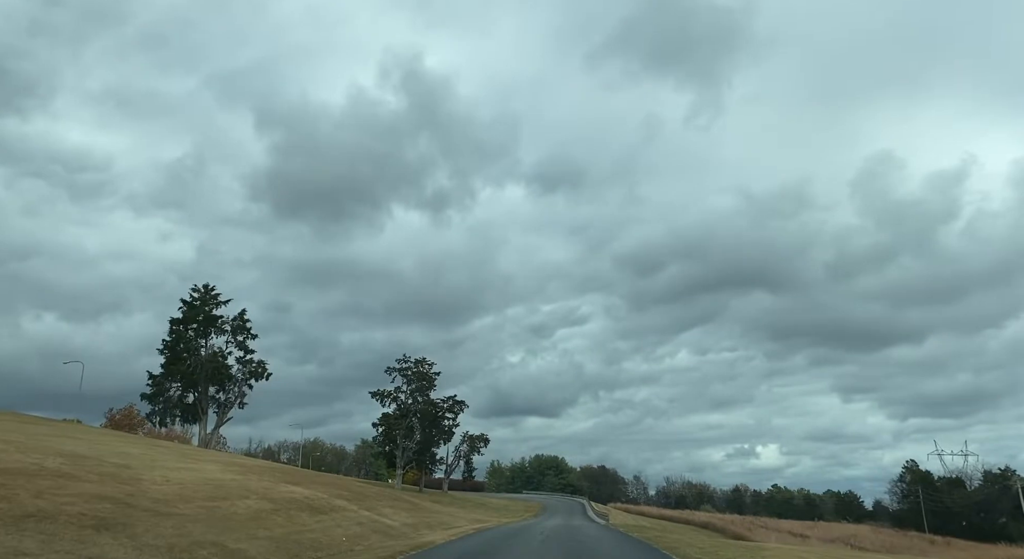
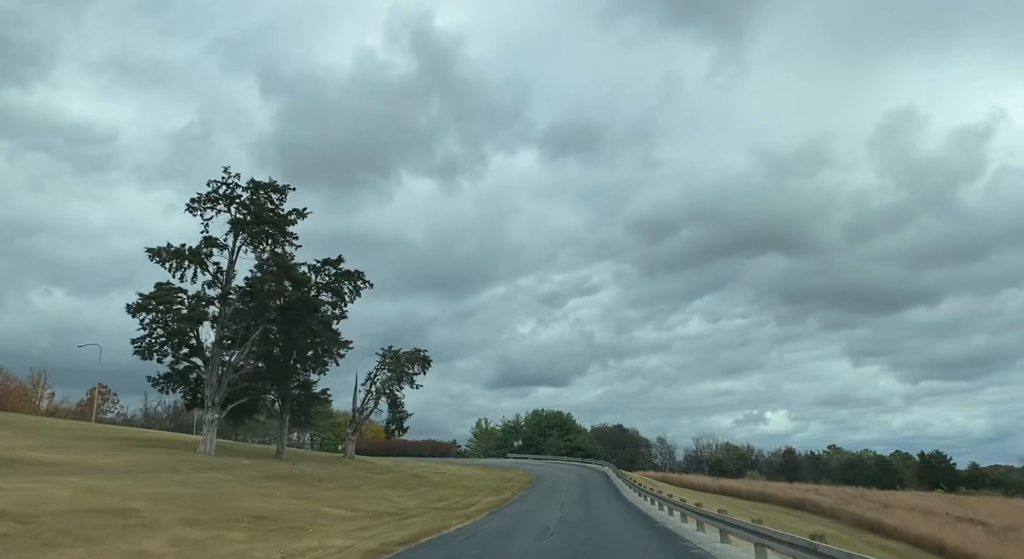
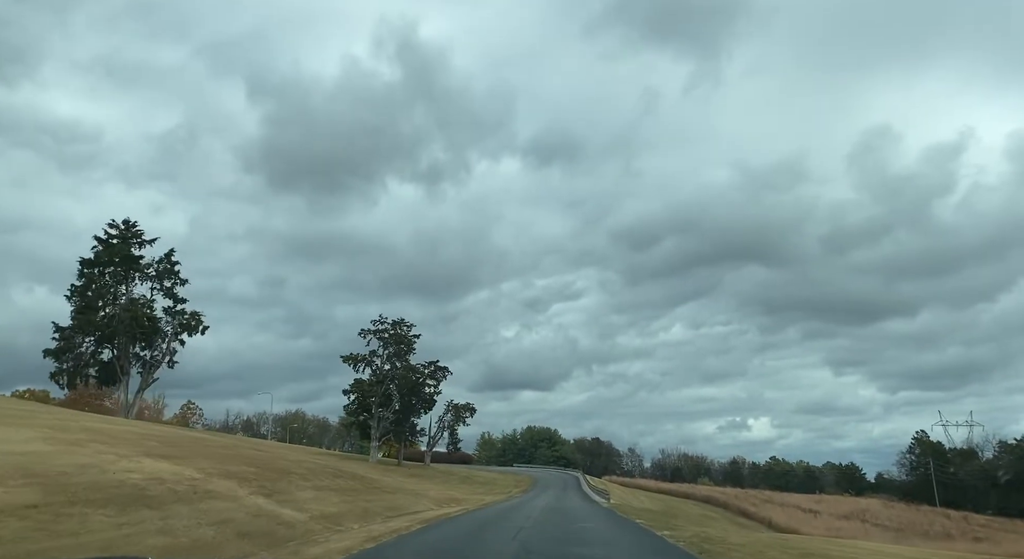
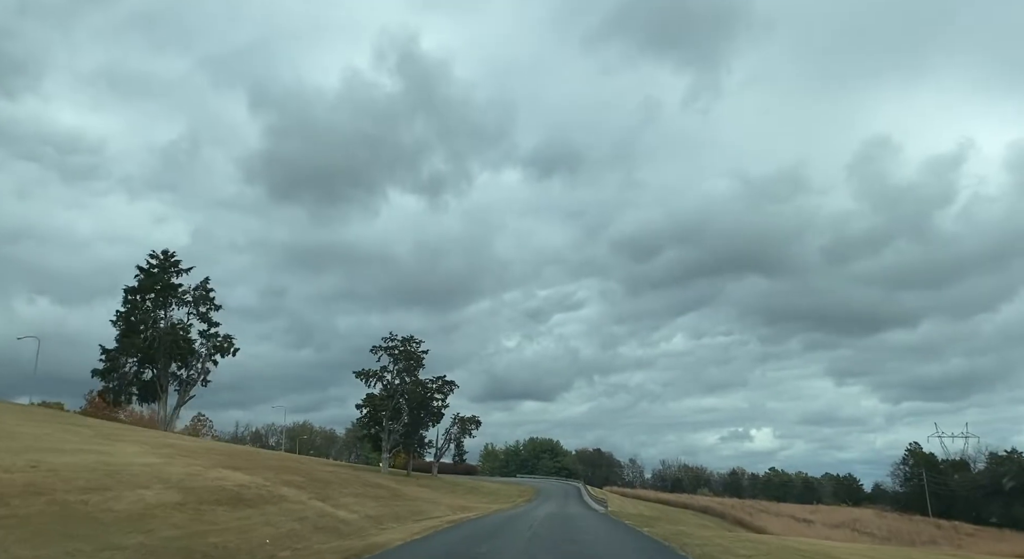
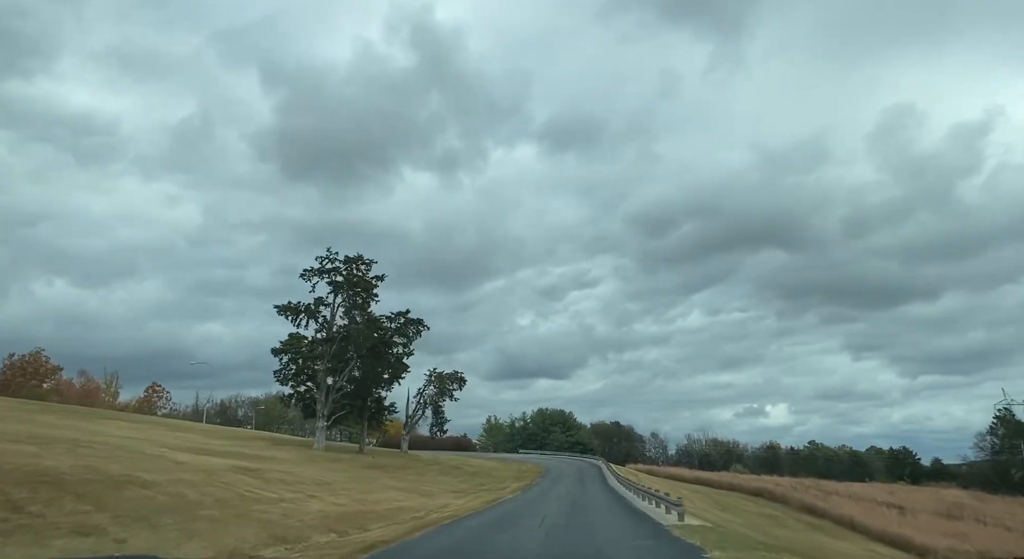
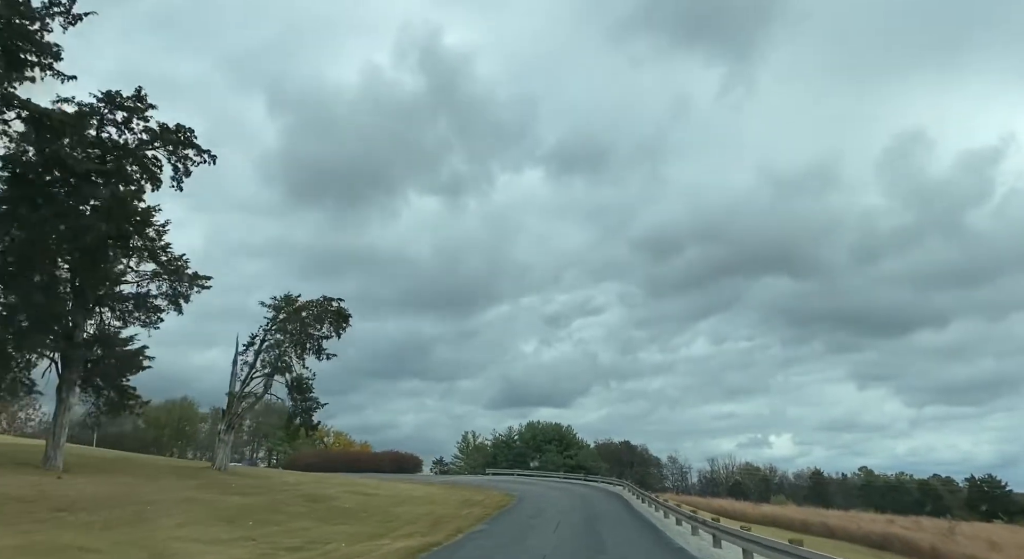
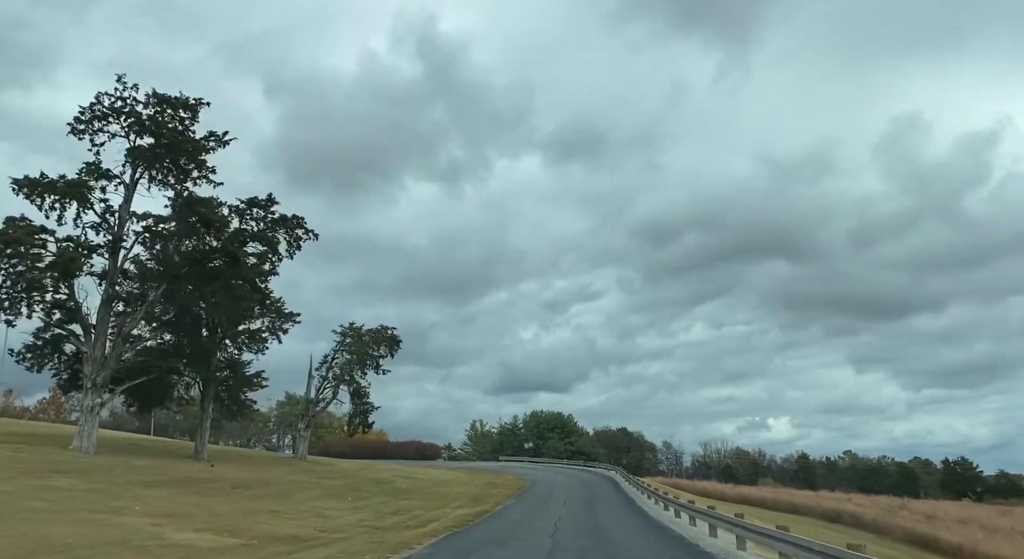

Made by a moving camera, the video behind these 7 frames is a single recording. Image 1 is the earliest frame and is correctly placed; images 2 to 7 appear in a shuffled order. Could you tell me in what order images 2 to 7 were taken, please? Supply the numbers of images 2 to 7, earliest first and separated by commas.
4, 3, 5, 2, 7, 6
